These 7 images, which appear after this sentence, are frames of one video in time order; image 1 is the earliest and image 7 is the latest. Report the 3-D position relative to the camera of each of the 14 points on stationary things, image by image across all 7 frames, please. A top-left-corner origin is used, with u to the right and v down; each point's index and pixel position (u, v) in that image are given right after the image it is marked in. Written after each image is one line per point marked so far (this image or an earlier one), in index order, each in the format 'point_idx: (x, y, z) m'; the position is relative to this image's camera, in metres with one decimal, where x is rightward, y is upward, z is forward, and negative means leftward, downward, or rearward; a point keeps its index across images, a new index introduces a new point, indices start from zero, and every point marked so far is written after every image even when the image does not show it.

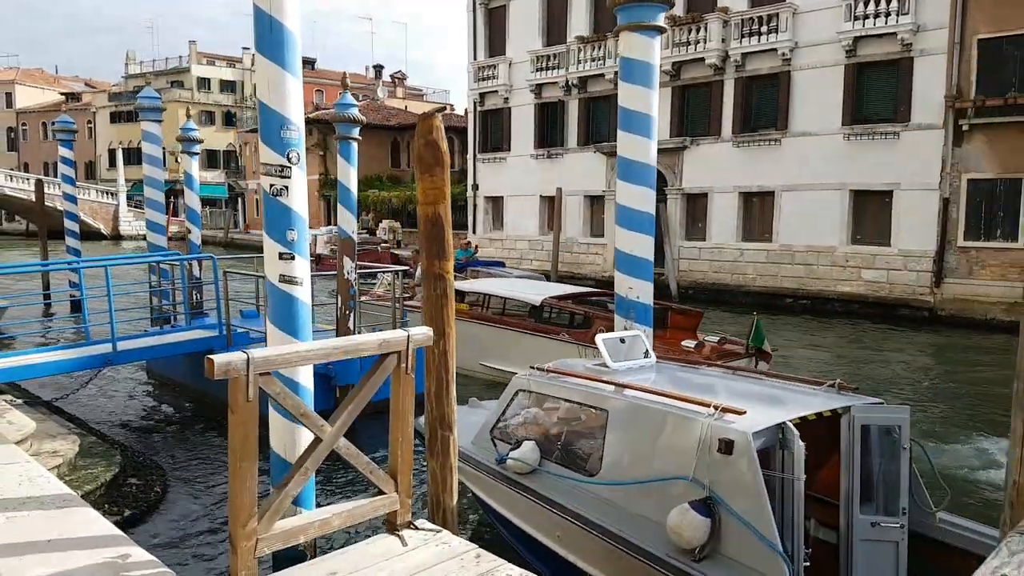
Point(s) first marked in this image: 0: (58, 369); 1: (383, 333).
0: (-5.4, -1.0, +8.9) m
1: (-0.7, -0.2, +3.9) m
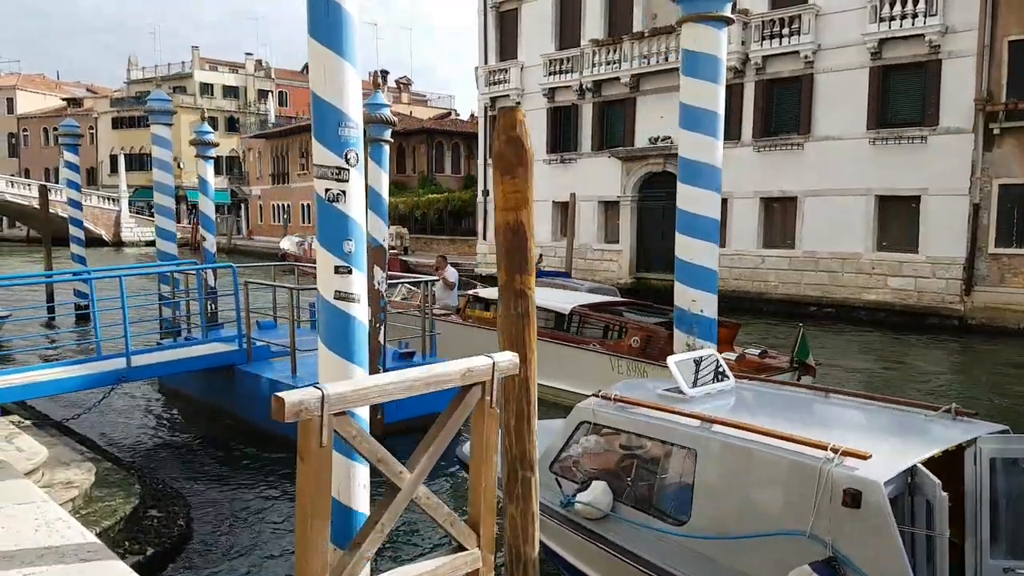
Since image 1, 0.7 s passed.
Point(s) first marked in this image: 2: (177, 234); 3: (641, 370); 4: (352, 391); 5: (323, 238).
0: (-4.9, -1.1, +8.3) m
1: (-0.2, -0.3, +3.3) m
2: (-6.7, +1.1, +14.9) m
3: (+2.1, -1.4, +11.8) m
4: (-0.6, -0.4, +2.9) m
5: (-1.0, +0.3, +4.1) m
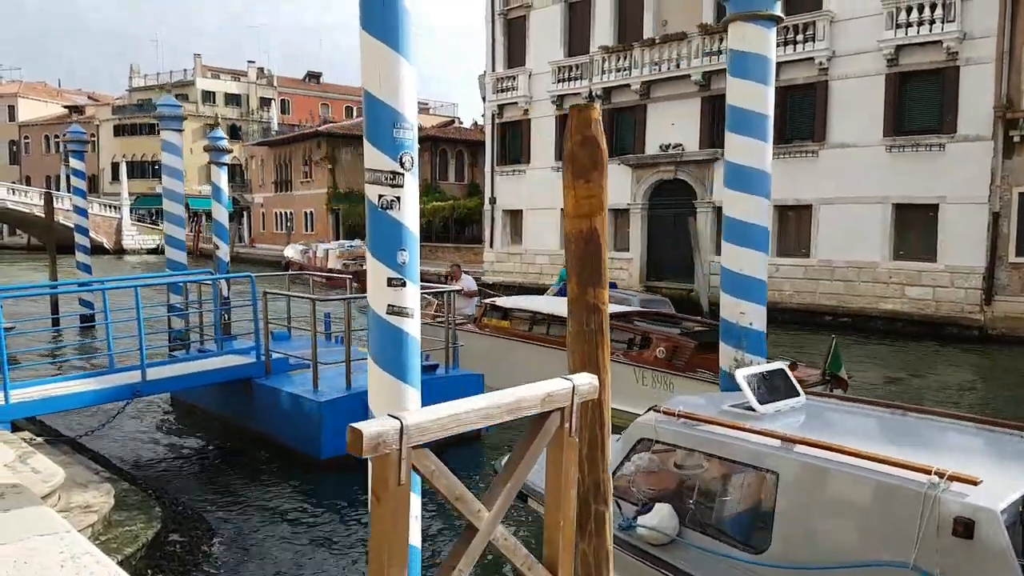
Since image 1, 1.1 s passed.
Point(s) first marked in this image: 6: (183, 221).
0: (-4.6, -1.2, +8.0) m
1: (+0.1, -0.4, +3.0) m
2: (-6.4, +0.9, +14.6) m
3: (+2.4, -1.5, +11.4) m
4: (-0.3, -0.5, +2.6) m
5: (-0.7, +0.2, +3.8) m
6: (-6.5, +1.3, +14.6) m
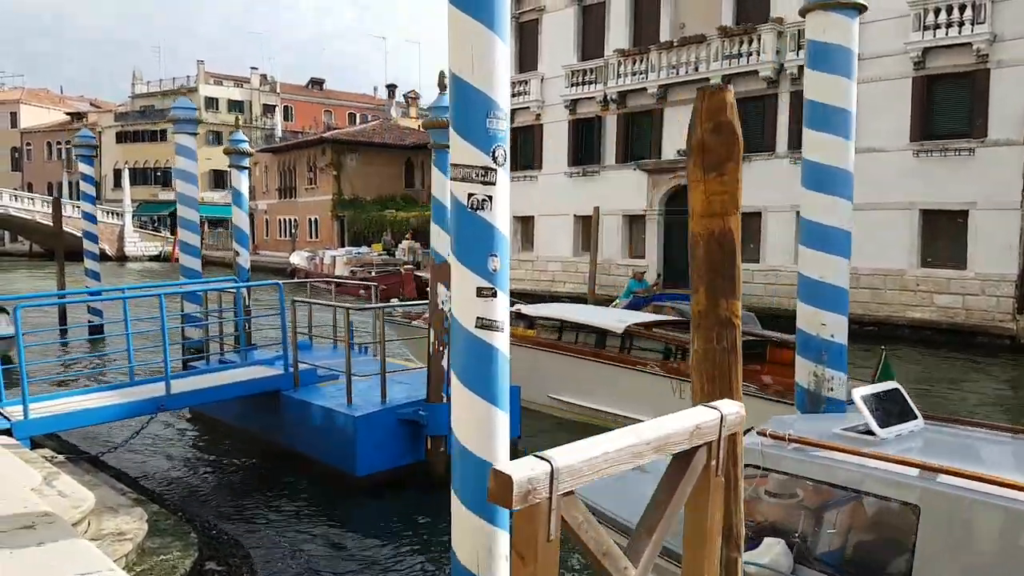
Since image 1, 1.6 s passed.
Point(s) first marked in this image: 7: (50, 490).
0: (-4.1, -1.3, +7.5) m
1: (+0.6, -0.4, +2.6) m
2: (-5.9, +0.8, +14.2) m
3: (+2.9, -1.6, +11.0) m
4: (+0.2, -0.5, +2.1) m
5: (-0.2, +0.2, +3.4) m
6: (-6.0, +1.2, +14.2) m
7: (-3.3, -1.4, +5.3) m
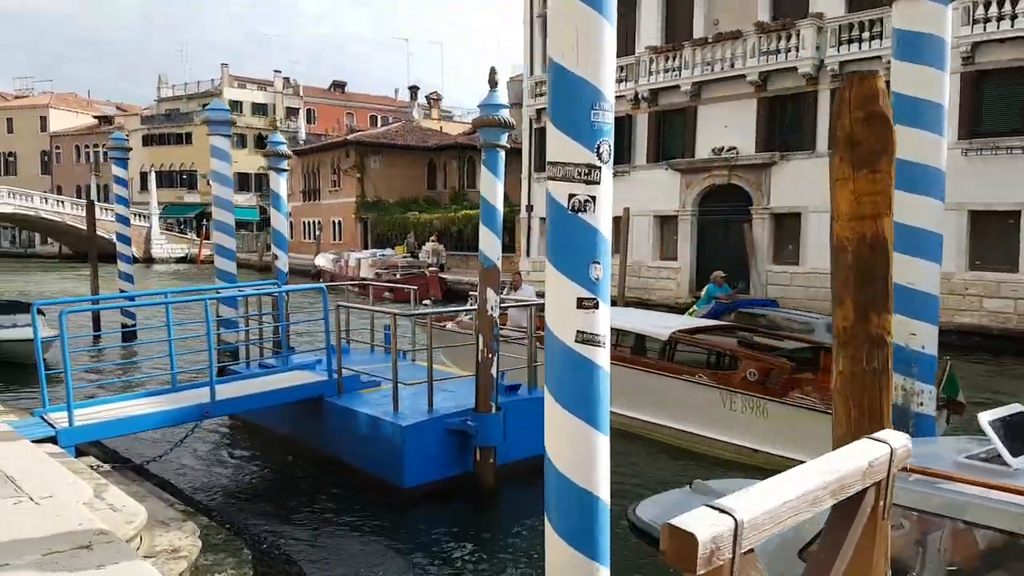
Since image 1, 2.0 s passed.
0: (-3.6, -1.4, +7.3) m
1: (+1.0, -0.5, +2.2) m
2: (-5.2, +0.7, +14.0) m
3: (+3.5, -1.7, +10.6) m
4: (+0.6, -0.5, +1.8) m
5: (+0.2, +0.1, +3.0) m
6: (-5.3, +1.1, +14.0) m
7: (-2.8, -1.5, +5.0) m
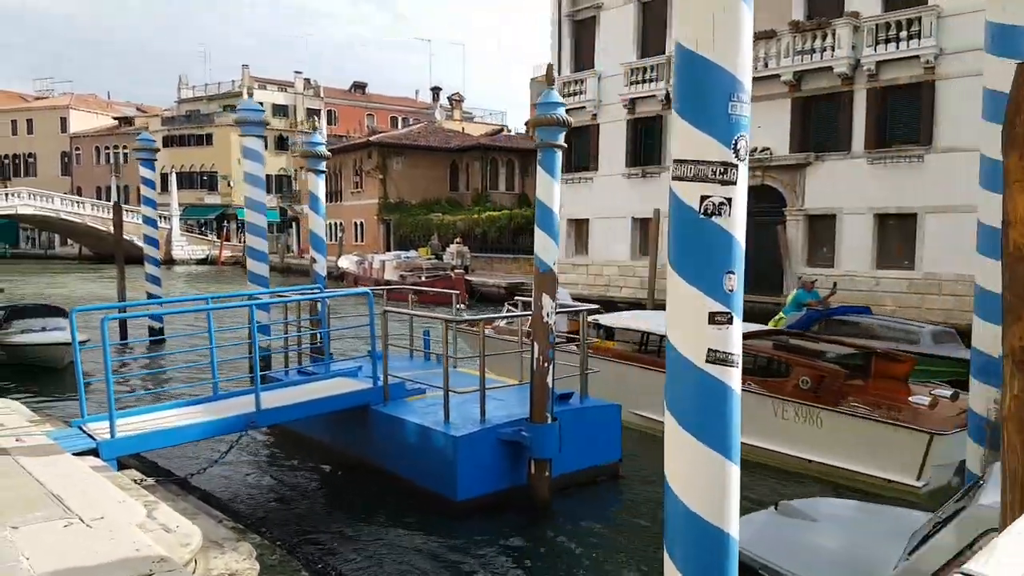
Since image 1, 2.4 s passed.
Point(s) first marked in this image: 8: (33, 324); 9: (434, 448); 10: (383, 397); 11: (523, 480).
0: (-3.0, -1.4, +7.1) m
1: (+1.5, -0.5, +1.9) m
2: (-4.5, +0.7, +13.8) m
3: (+4.1, -1.8, +10.2) m
4: (+1.0, -0.6, +1.4) m
5: (+0.7, +0.1, +2.7) m
6: (-4.6, +1.1, +13.8) m
7: (-2.3, -1.5, +4.8) m
8: (-9.3, -0.7, +14.4) m
9: (-0.8, -1.6, +7.2) m
10: (-1.4, -1.2, +8.2) m
11: (+0.1, -1.9, +7.4) m
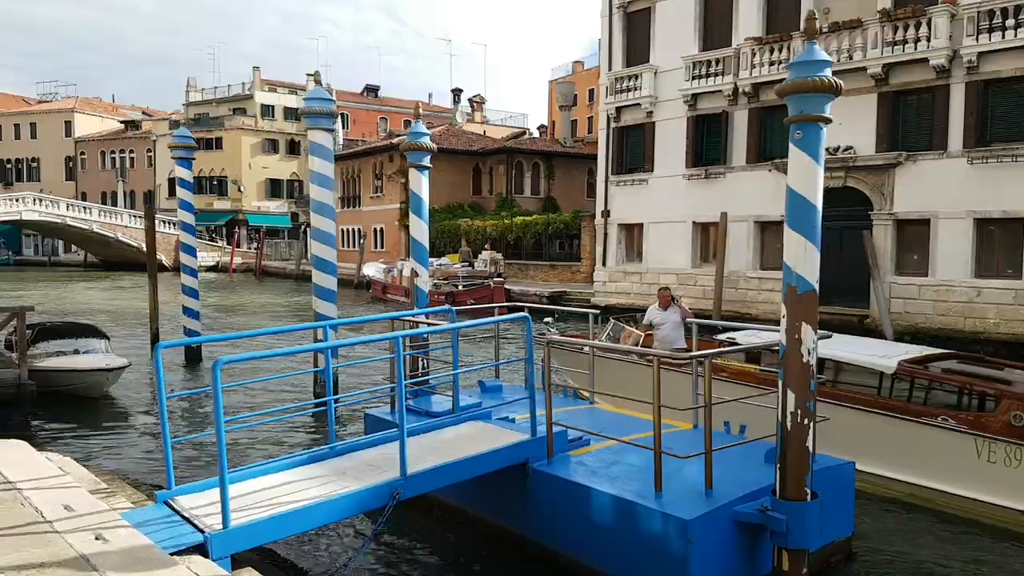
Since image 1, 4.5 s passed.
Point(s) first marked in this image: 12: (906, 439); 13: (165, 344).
0: (-1.3, -1.6, +5.2) m
1: (+3.2, -0.7, 0.0) m
2: (-2.8, +0.4, +11.9) m
3: (+5.9, -2.0, +8.3) m
4: (+2.8, -0.7, -0.4) m
5: (+2.4, -0.1, +0.9) m
6: (-2.9, +0.8, +12.0) m
7: (-0.6, -1.7, +2.9) m
8: (-7.6, -1.0, +12.5) m
9: (+1.0, -1.8, +5.3) m
10: (+0.3, -1.4, +6.3) m
11: (+1.9, -2.1, +5.5) m
12: (+4.8, -1.9, +9.1) m
13: (-2.6, -0.4, +5.5) m
